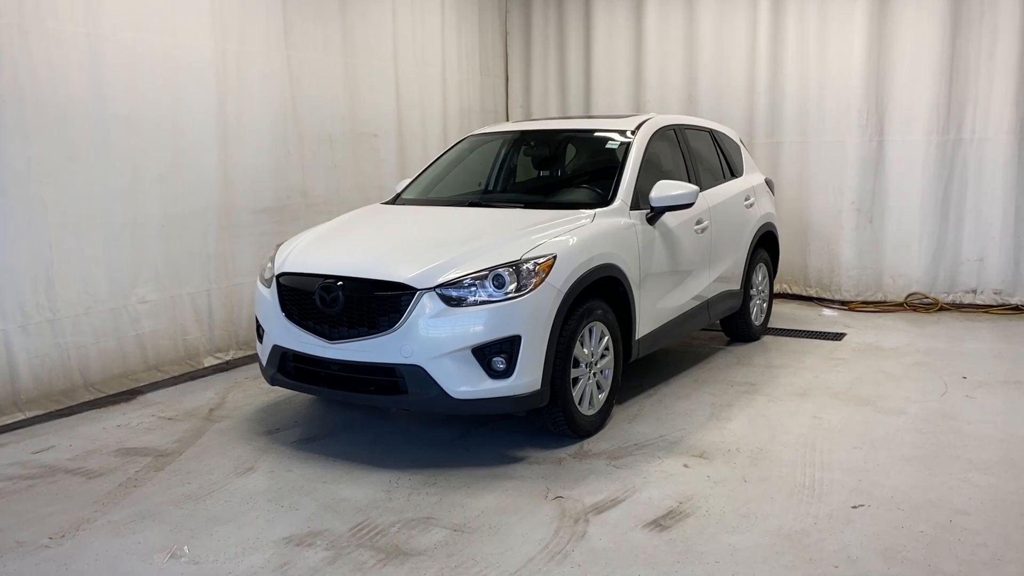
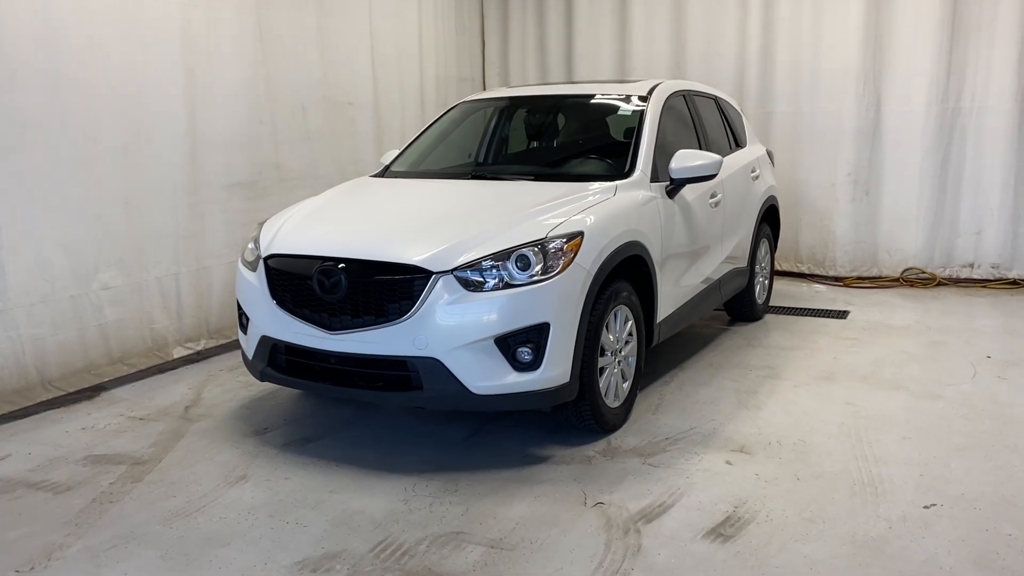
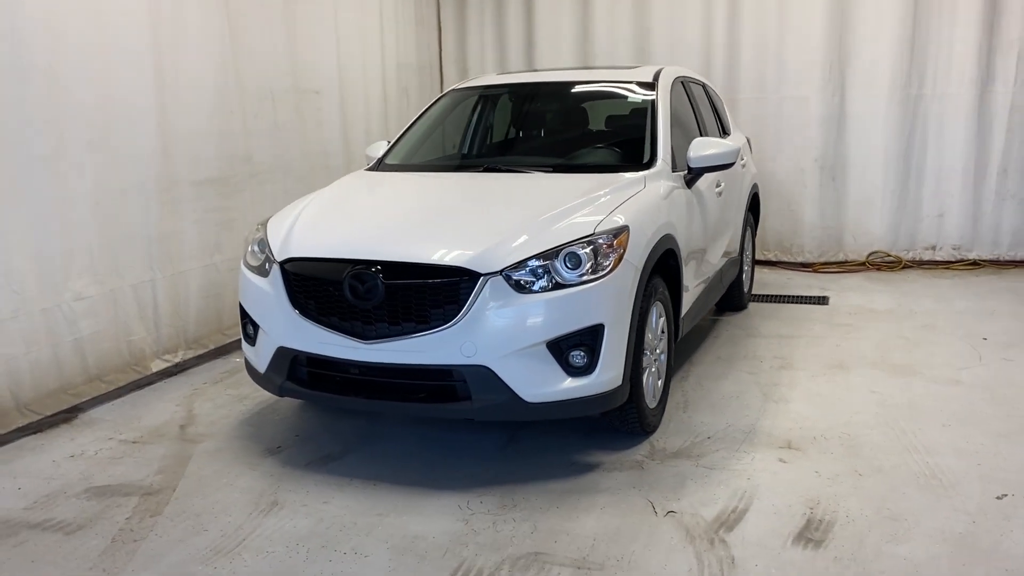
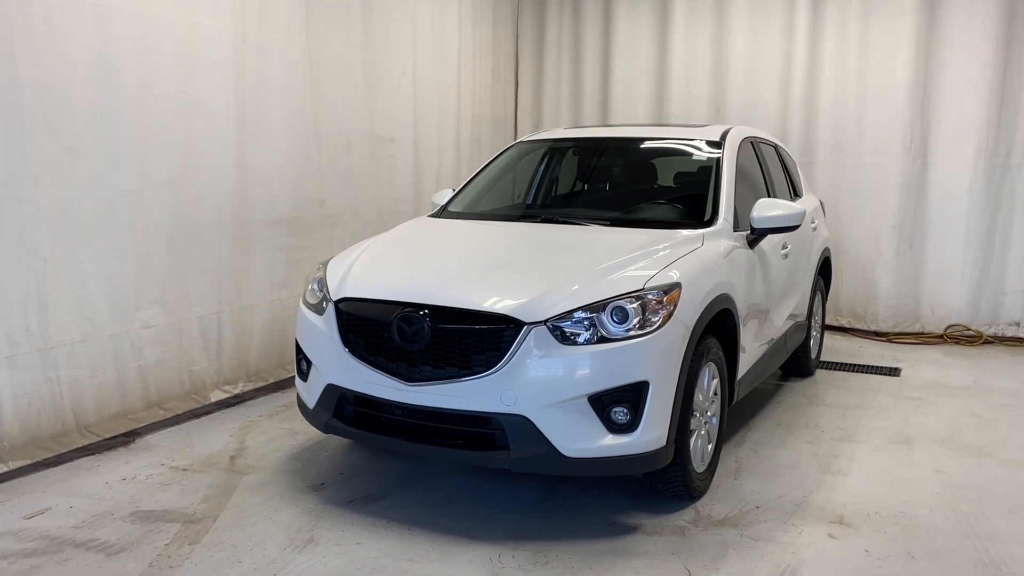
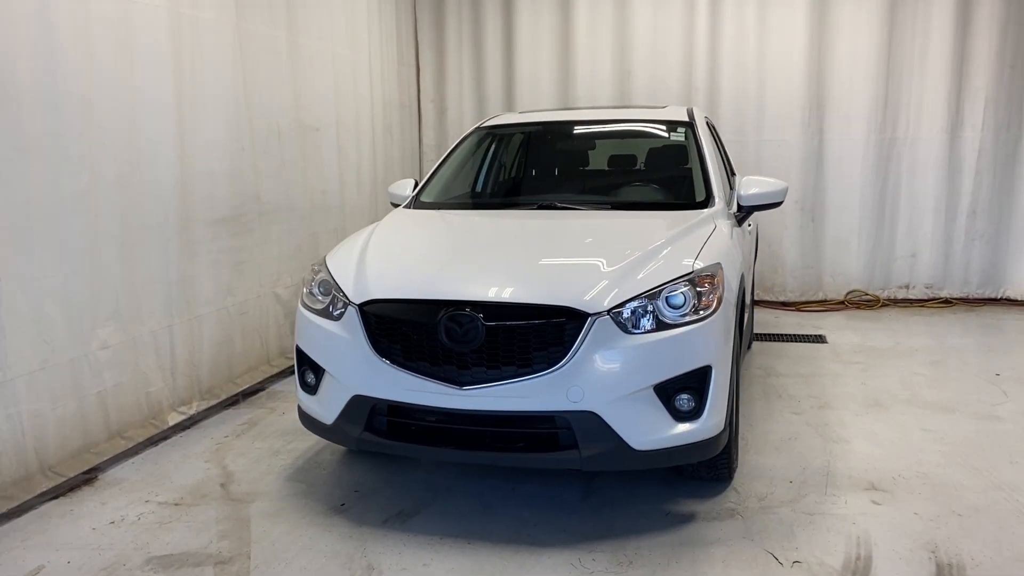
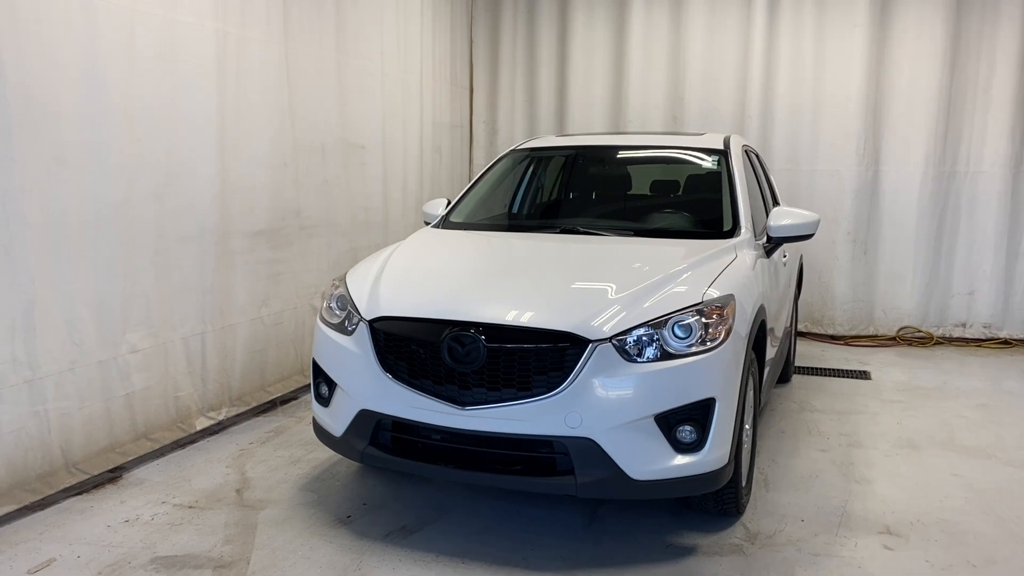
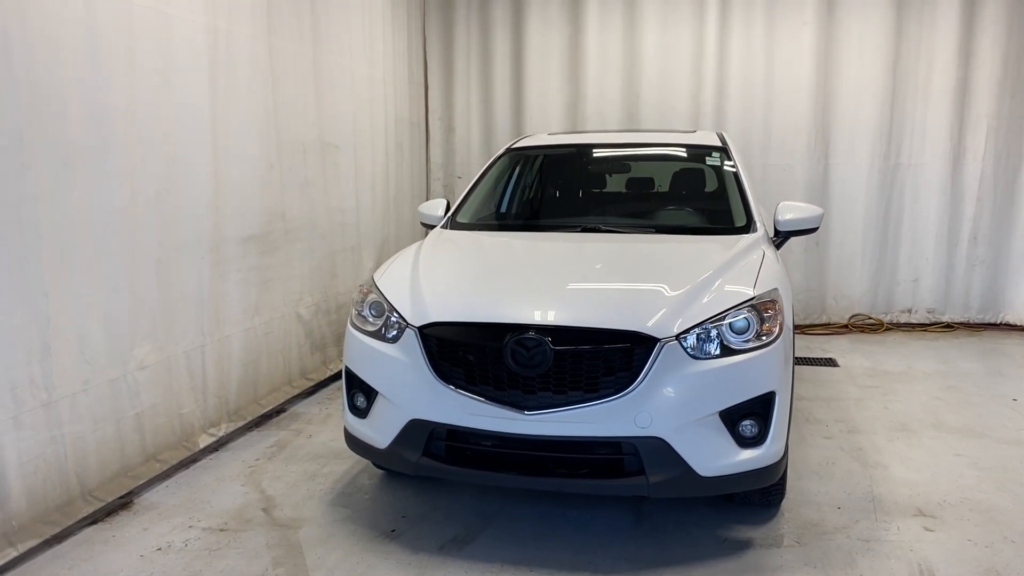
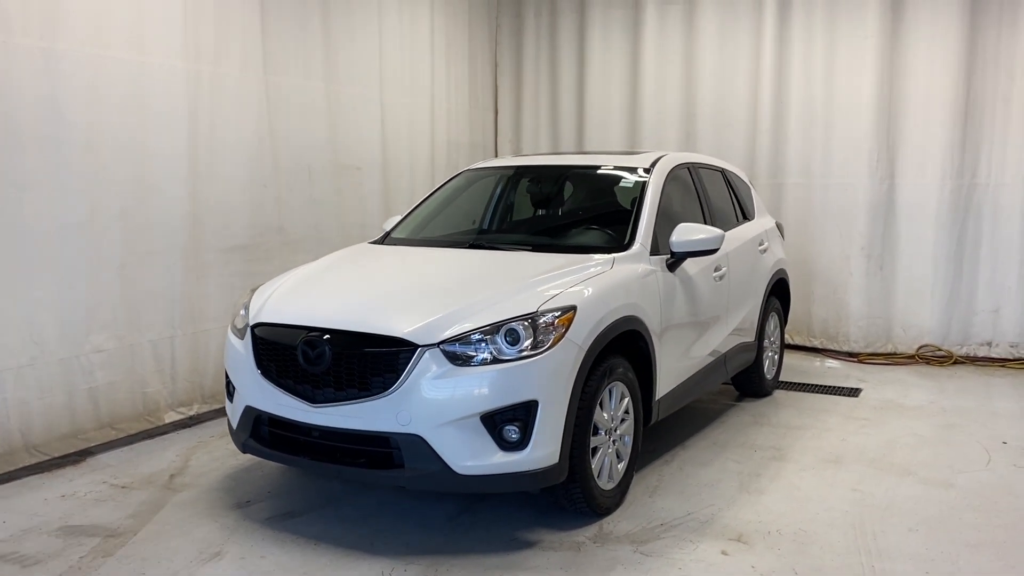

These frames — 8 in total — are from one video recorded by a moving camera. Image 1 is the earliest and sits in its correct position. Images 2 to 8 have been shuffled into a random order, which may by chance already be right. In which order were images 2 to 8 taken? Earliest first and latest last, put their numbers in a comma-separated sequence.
2, 3, 5, 7, 6, 4, 8
